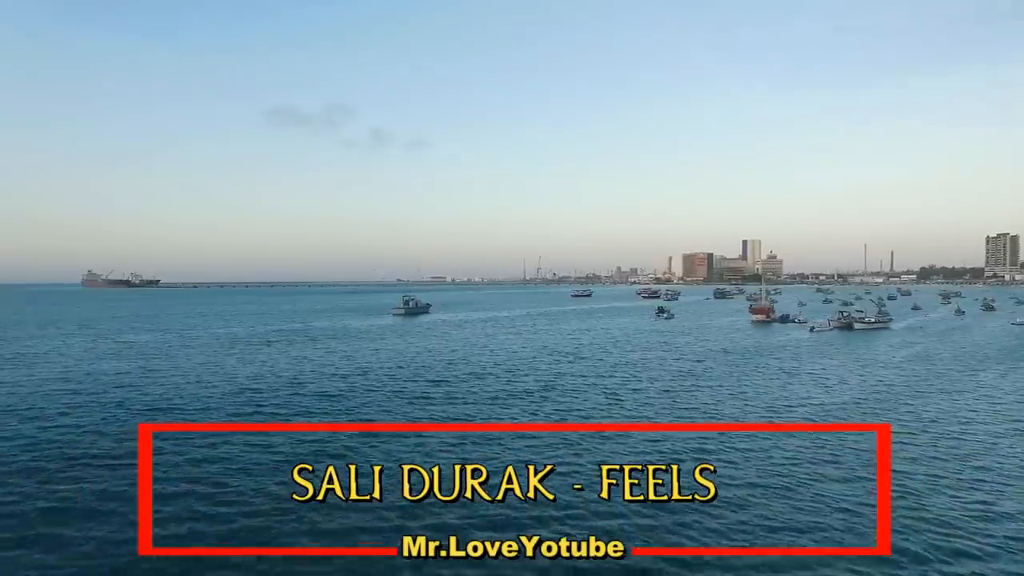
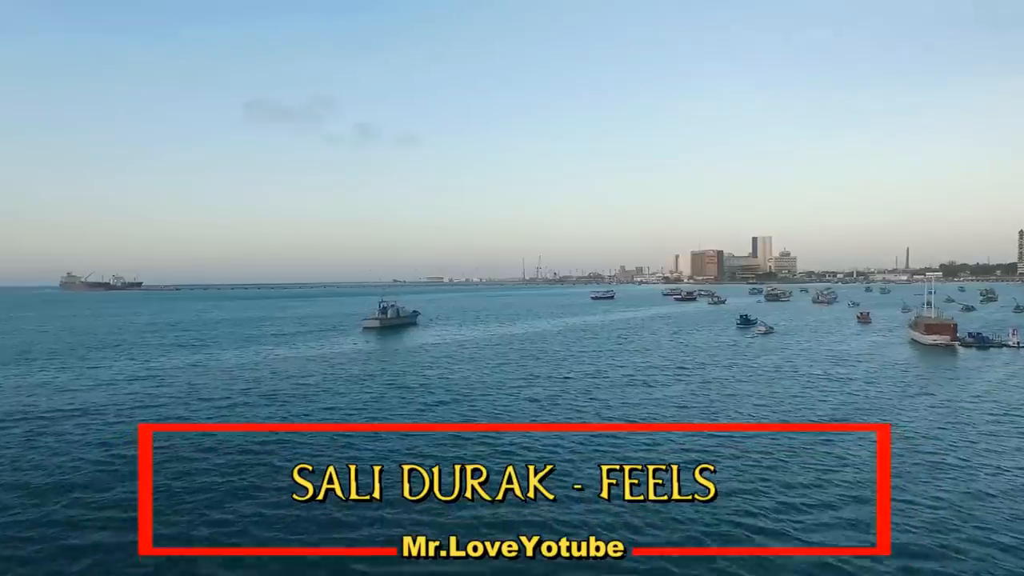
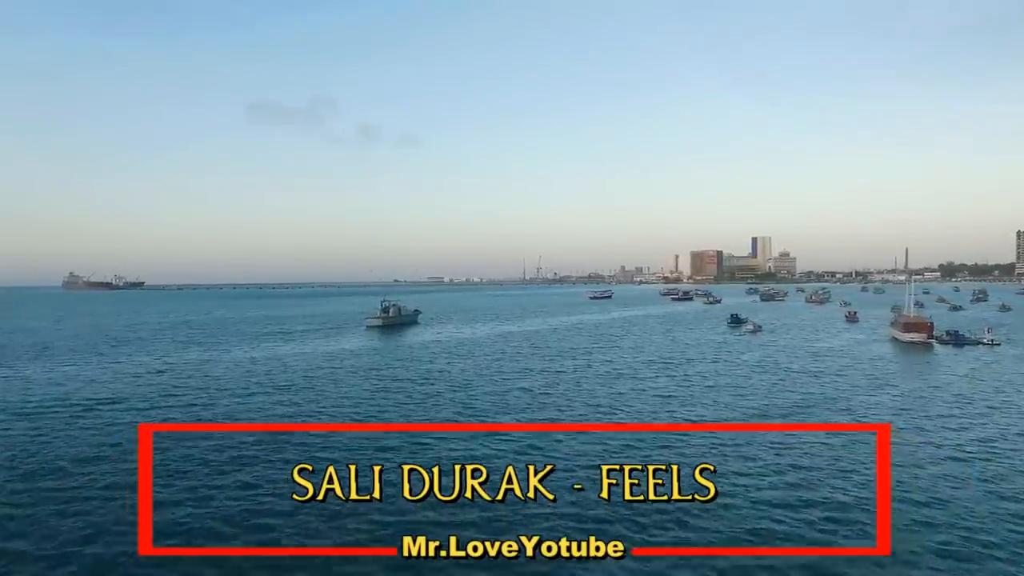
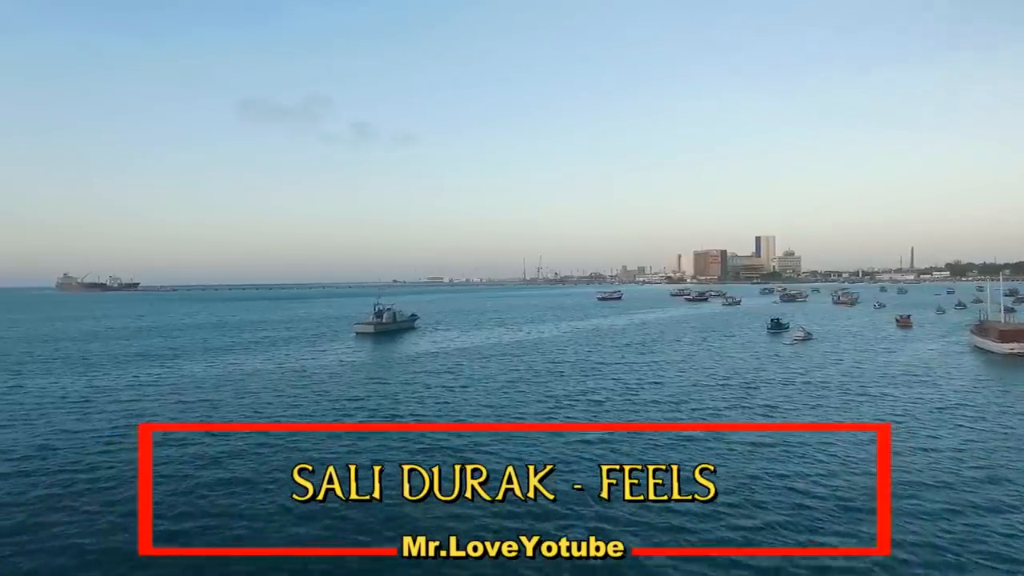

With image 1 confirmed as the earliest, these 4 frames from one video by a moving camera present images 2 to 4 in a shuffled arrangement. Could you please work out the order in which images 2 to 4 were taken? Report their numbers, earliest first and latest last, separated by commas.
3, 2, 4
